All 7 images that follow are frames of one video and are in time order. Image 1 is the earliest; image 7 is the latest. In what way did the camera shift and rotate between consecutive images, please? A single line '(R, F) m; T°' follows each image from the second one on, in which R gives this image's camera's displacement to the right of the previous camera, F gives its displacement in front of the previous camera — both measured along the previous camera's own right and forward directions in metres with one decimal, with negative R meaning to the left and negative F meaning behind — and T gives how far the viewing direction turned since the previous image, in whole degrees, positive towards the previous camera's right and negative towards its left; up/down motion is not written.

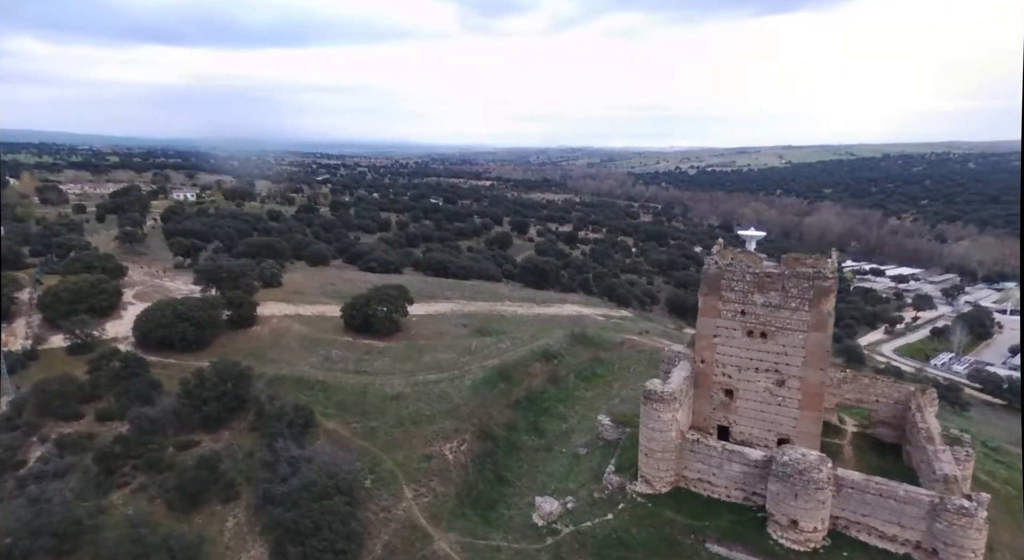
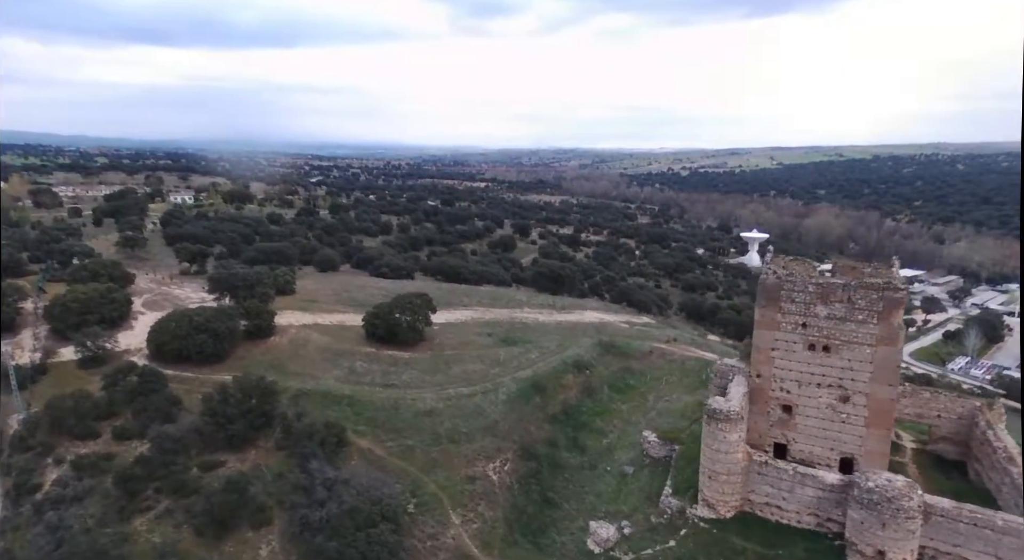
(-1.3, +0.7) m; +1°
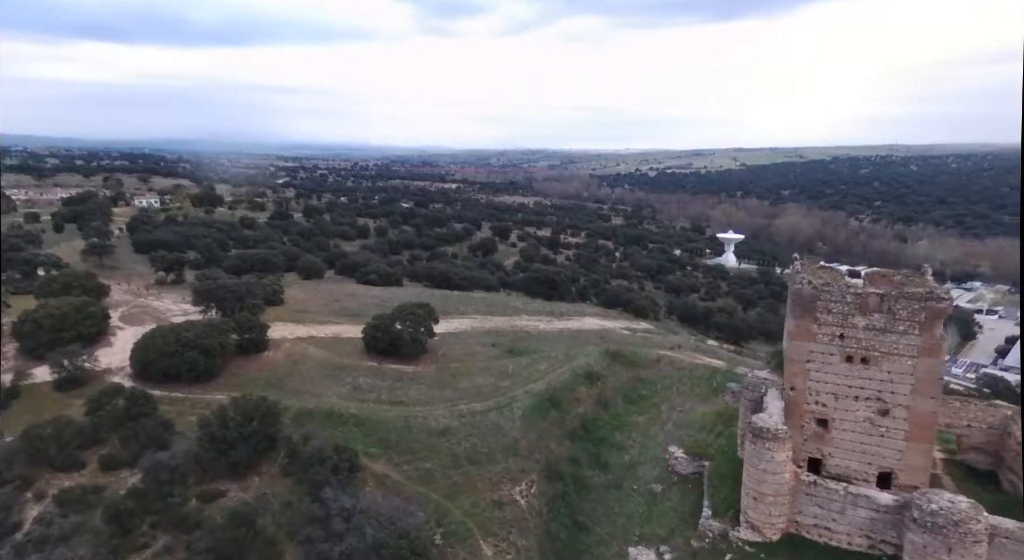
(-1.3, +0.8) m; +3°
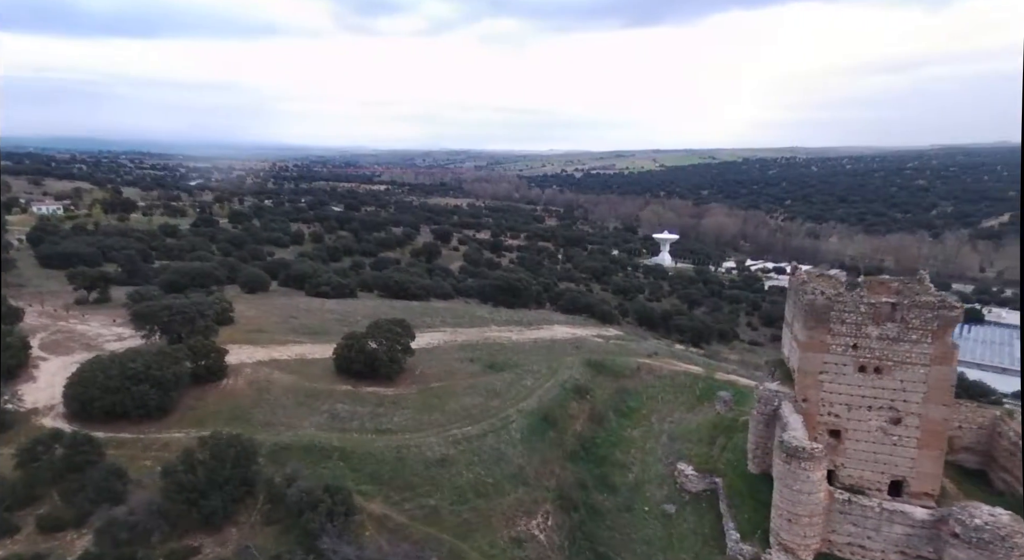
(-1.7, +1.1) m; +7°
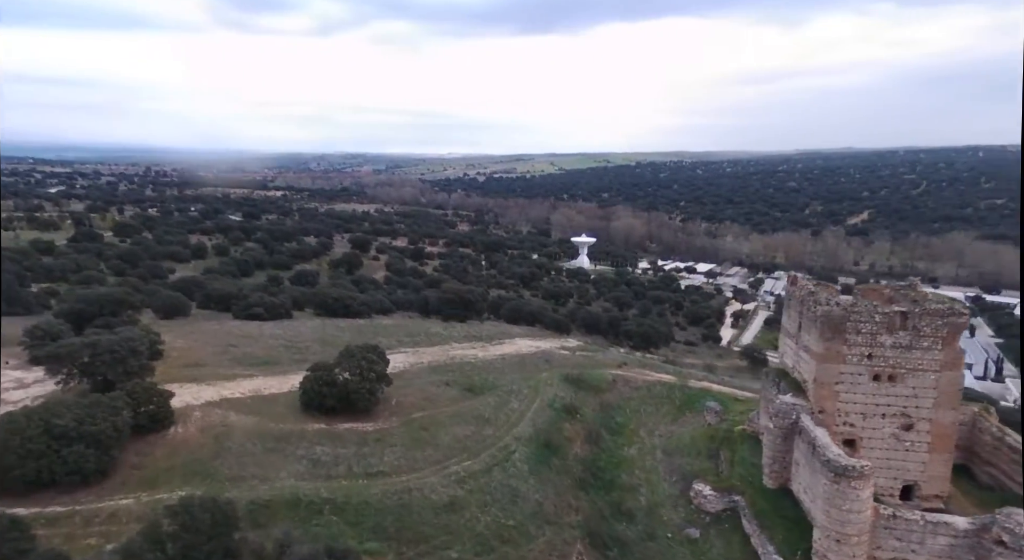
(-2.3, +1.3) m; +10°
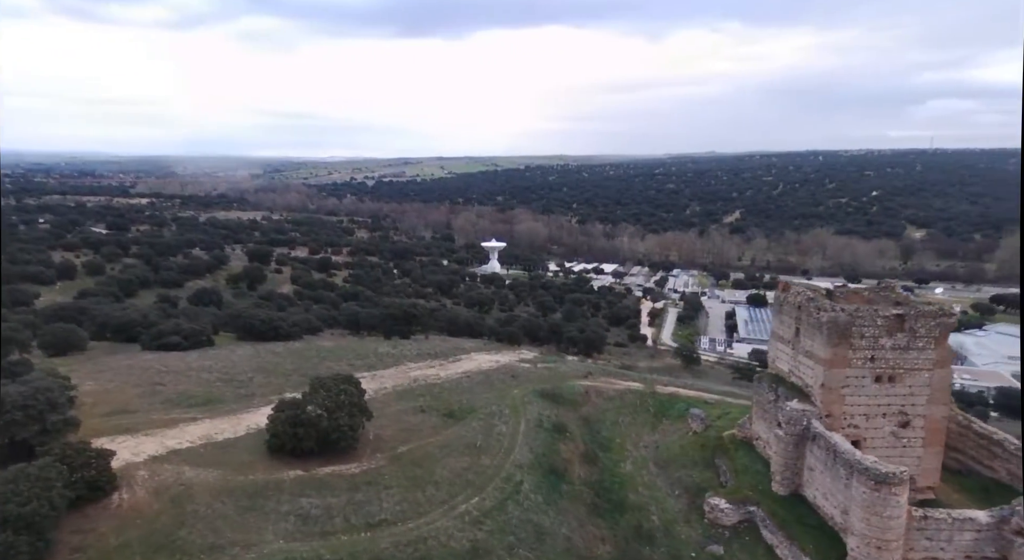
(-2.4, +1.3) m; +11°
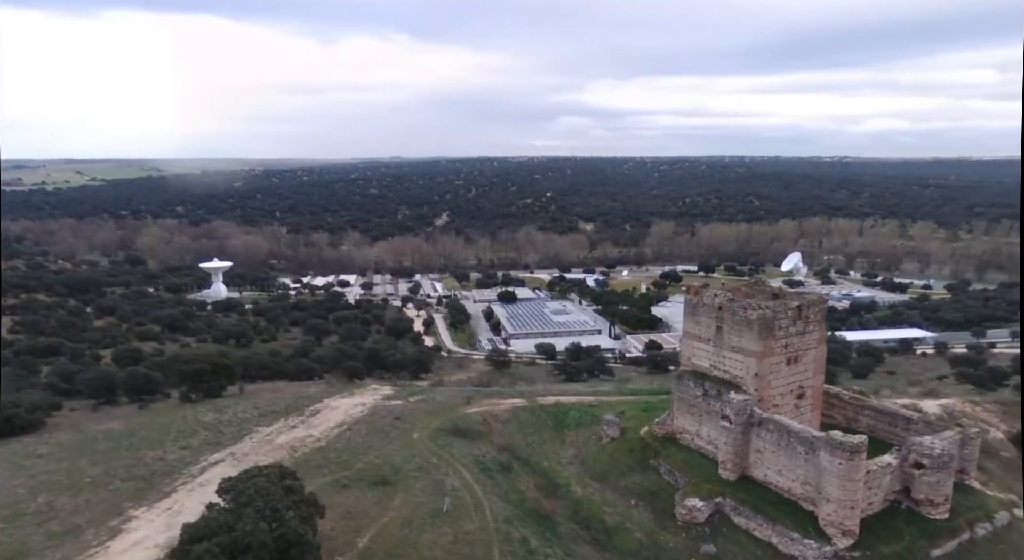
(-4.9, +3.0) m; +28°
